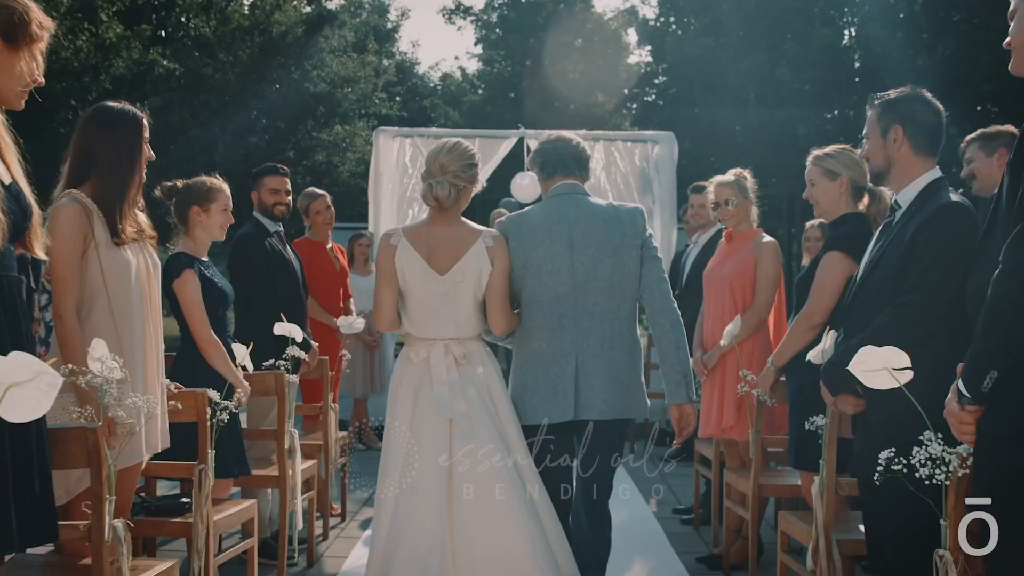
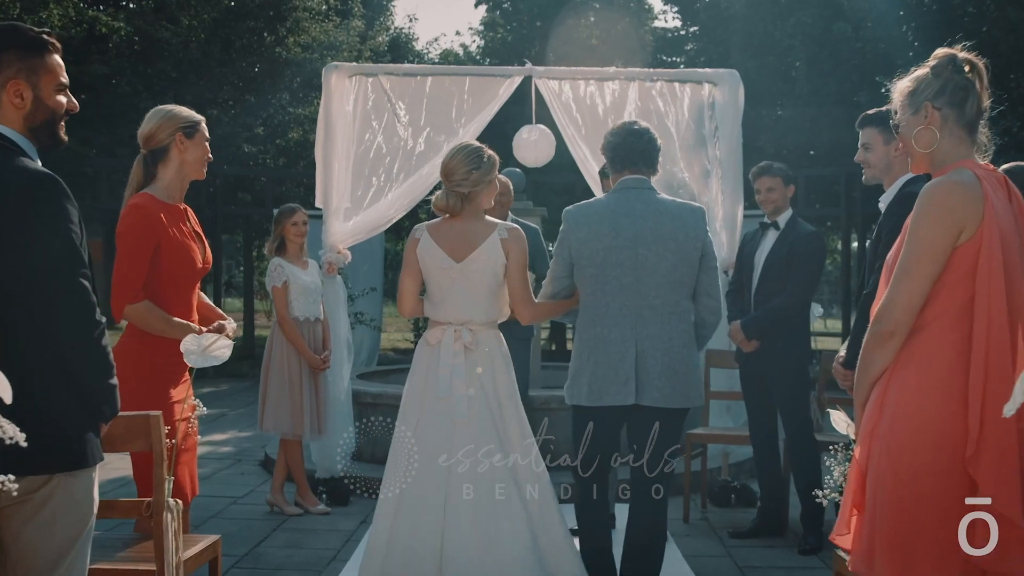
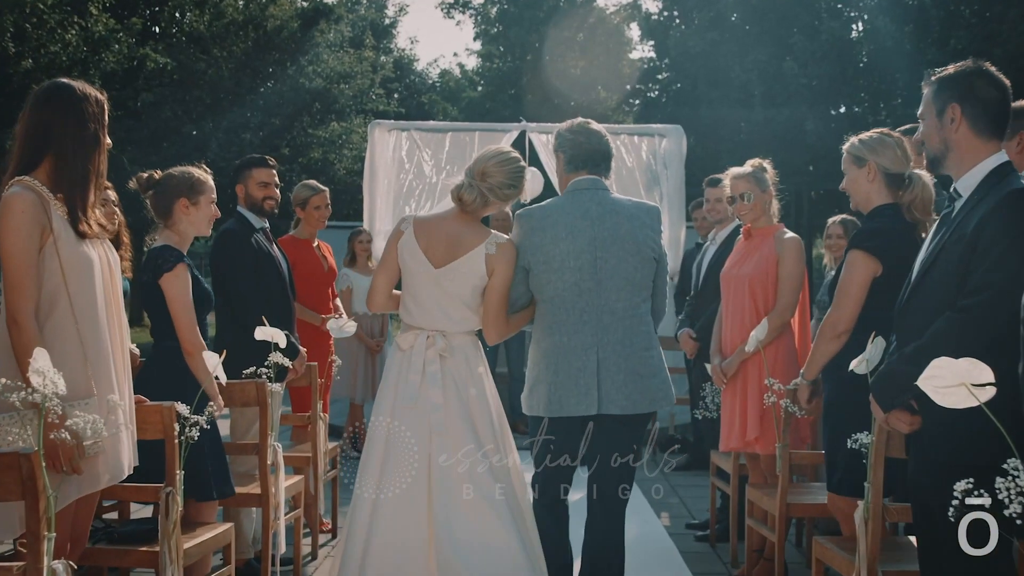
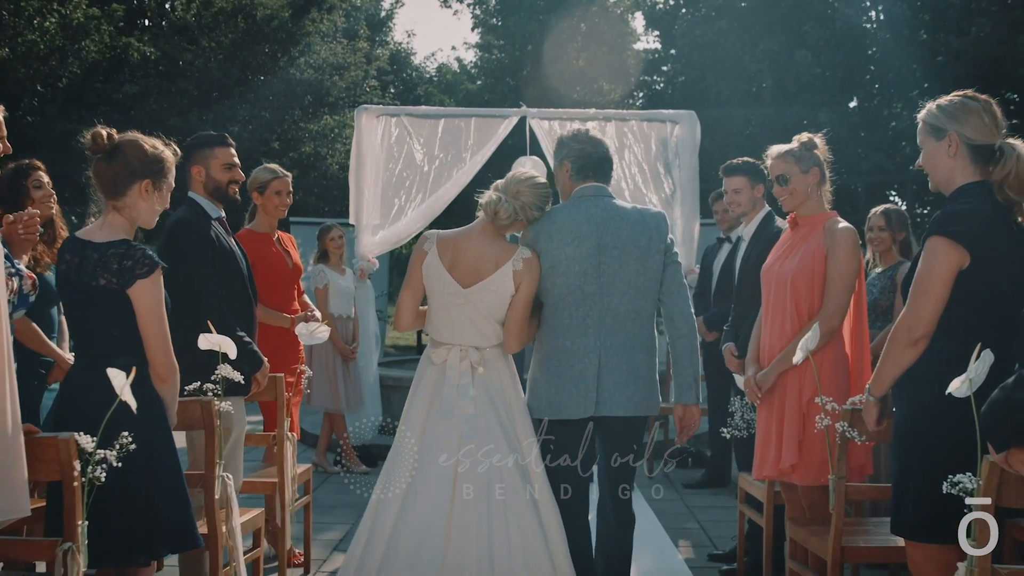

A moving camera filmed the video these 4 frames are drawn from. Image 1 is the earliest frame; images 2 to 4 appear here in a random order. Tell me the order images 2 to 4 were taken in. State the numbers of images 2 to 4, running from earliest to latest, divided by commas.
3, 4, 2
